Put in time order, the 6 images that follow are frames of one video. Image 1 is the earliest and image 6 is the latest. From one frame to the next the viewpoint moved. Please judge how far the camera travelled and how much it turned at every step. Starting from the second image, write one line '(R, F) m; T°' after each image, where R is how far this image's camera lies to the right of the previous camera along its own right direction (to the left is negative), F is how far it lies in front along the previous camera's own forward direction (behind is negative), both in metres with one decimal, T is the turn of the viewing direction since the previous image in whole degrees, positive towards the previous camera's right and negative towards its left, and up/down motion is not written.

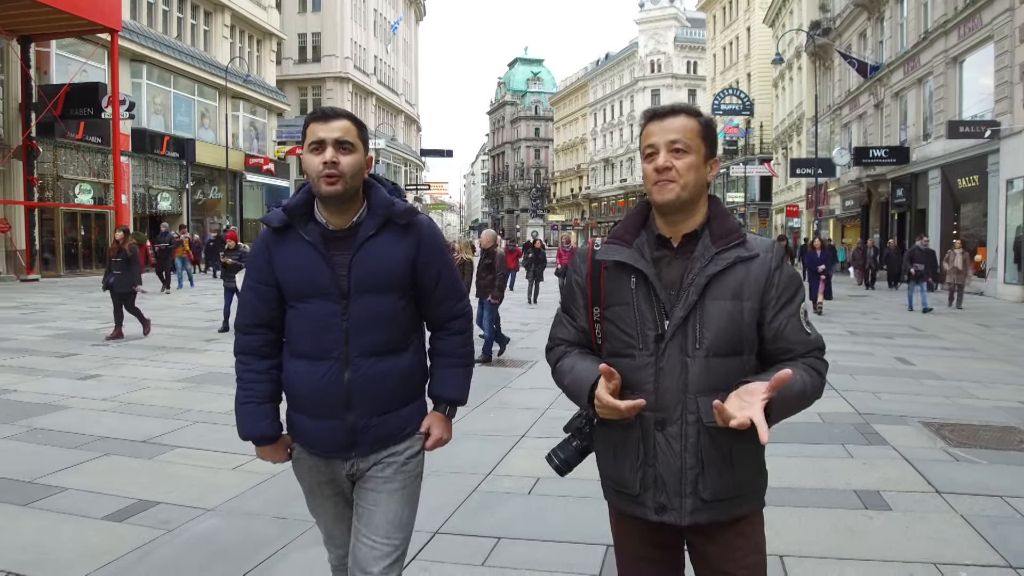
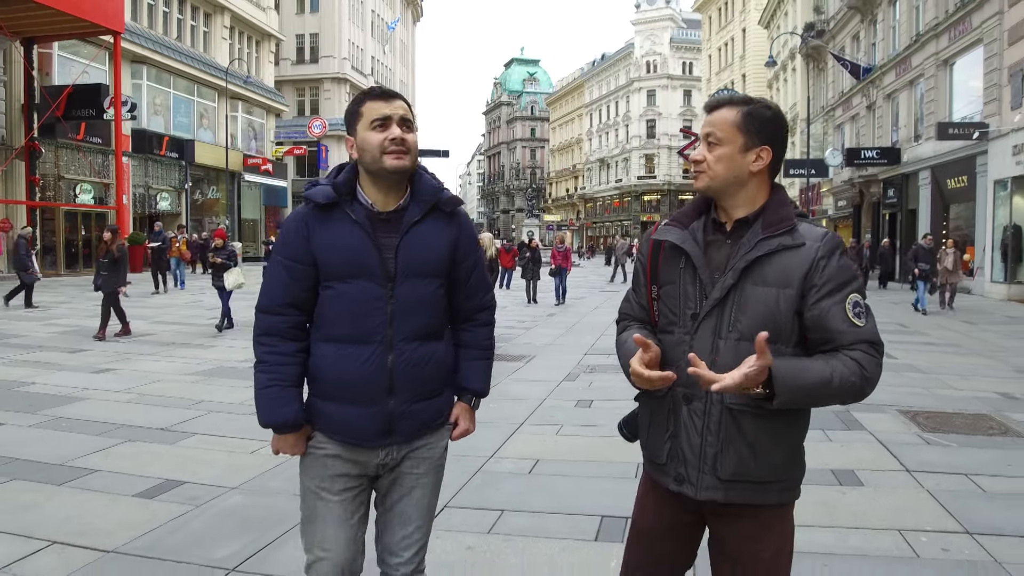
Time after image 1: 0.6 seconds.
(0.0, -0.4) m; 0°
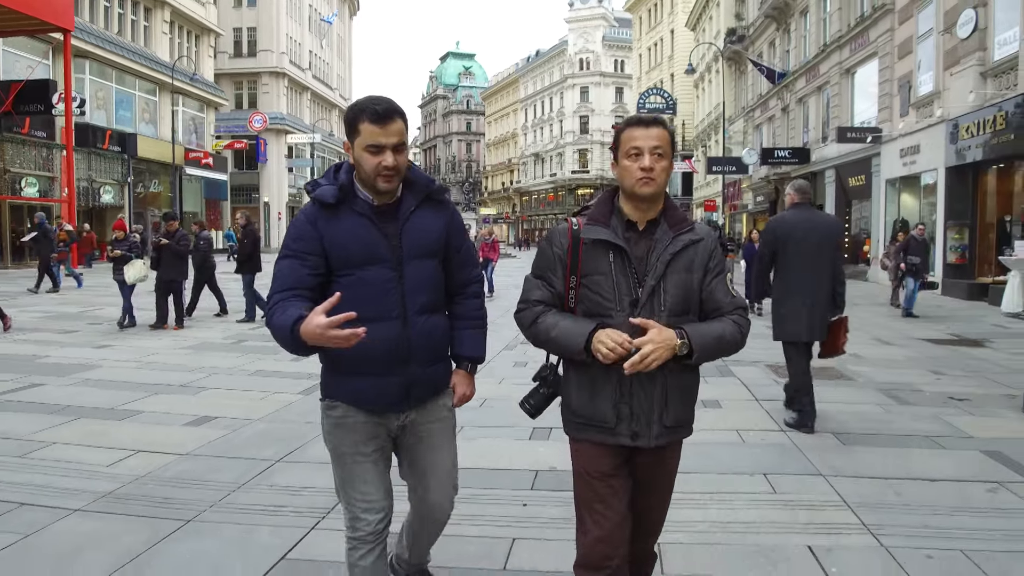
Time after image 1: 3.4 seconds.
(-0.2, -1.7) m; +4°
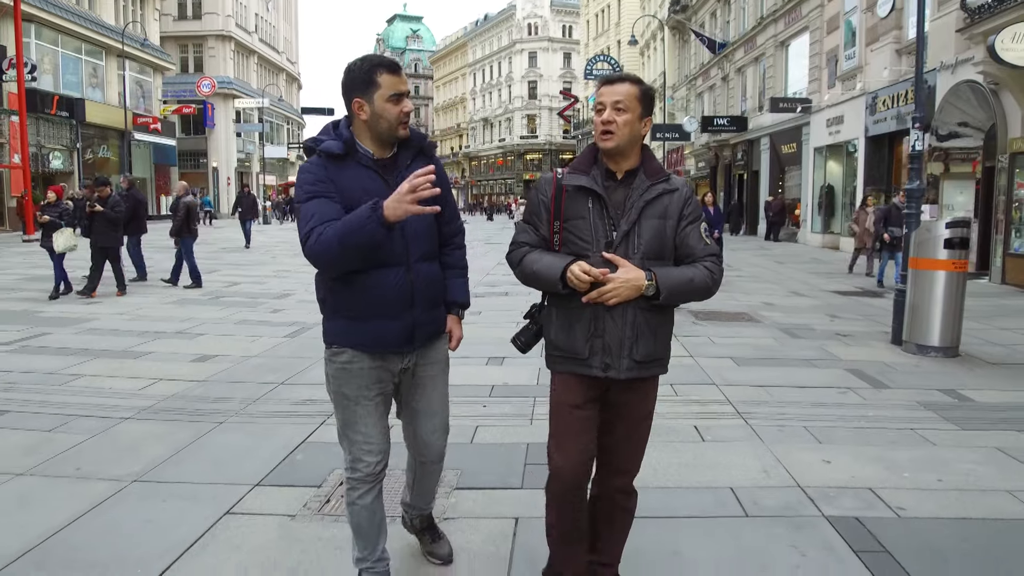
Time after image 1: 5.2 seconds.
(-0.1, -1.2) m; +3°
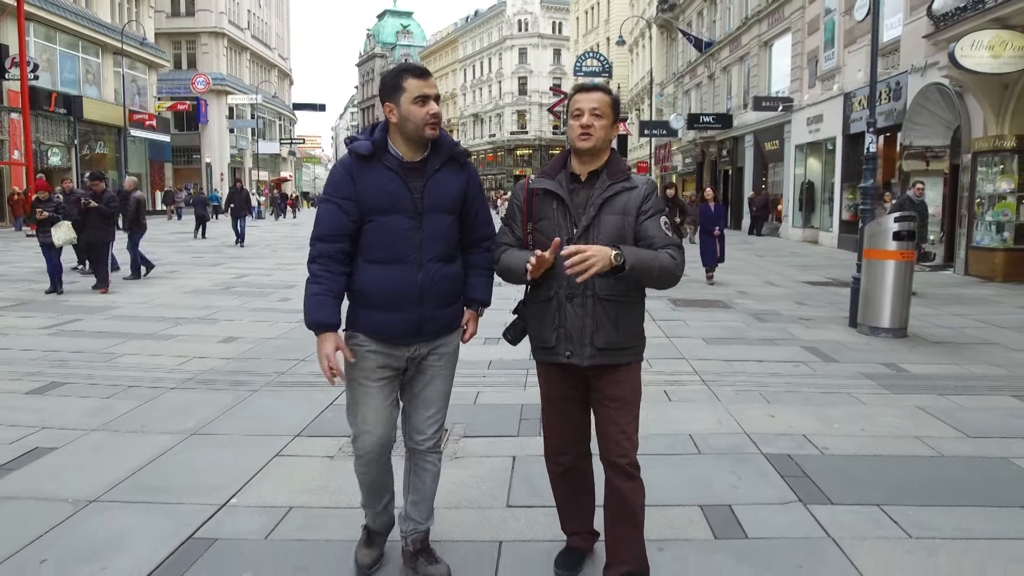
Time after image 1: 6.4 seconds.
(0.0, -0.8) m; +1°
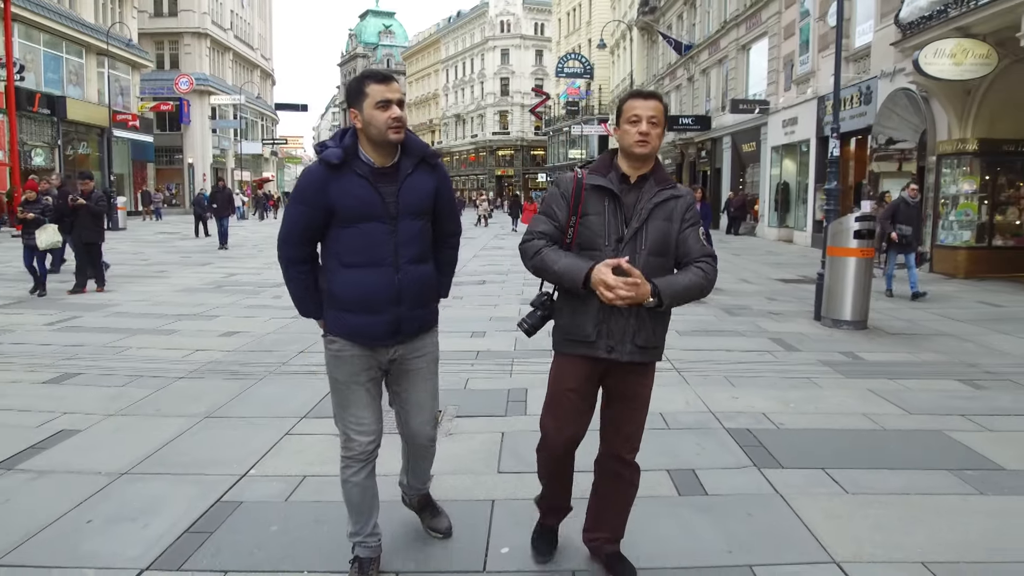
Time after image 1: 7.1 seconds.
(0.0, -0.5) m; +1°
